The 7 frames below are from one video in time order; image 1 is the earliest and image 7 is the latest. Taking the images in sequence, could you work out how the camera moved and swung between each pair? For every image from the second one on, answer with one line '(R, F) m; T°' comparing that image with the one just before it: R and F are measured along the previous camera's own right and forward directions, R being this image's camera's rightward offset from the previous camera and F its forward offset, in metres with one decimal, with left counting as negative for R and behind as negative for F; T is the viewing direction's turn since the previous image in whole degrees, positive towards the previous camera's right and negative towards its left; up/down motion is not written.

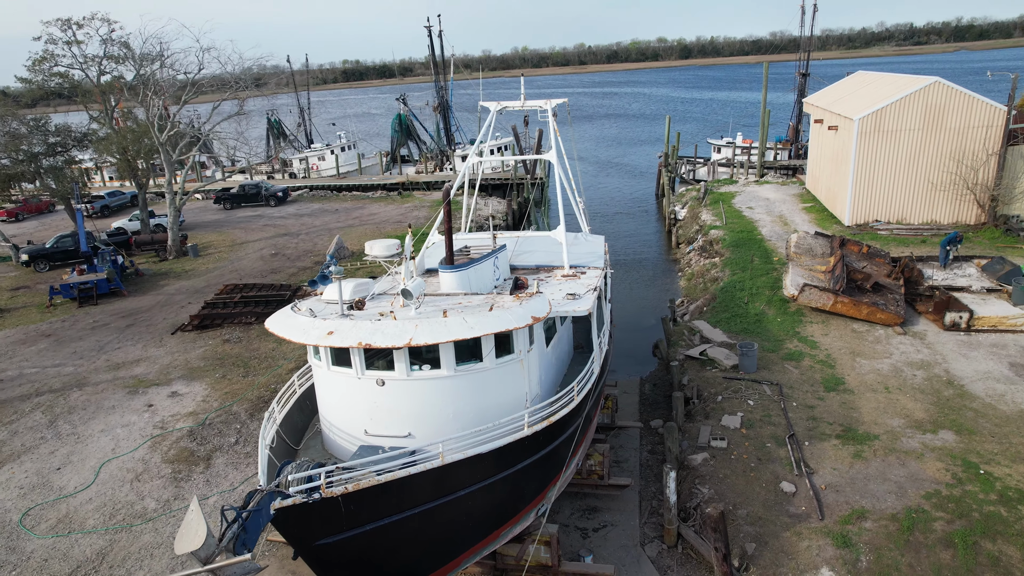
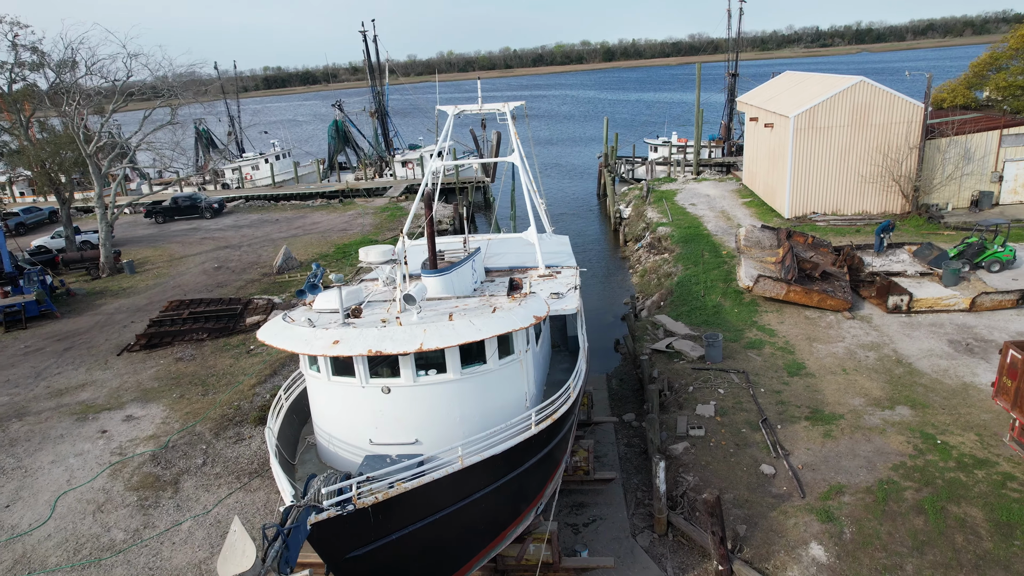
(-0.6, 0.0) m; +6°
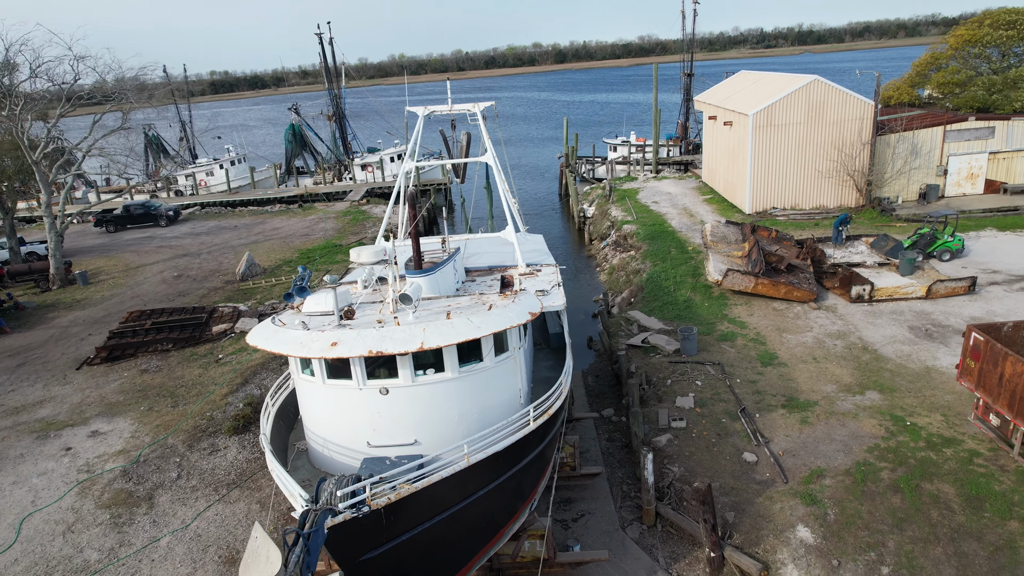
(-0.4, 0.0) m; +4°
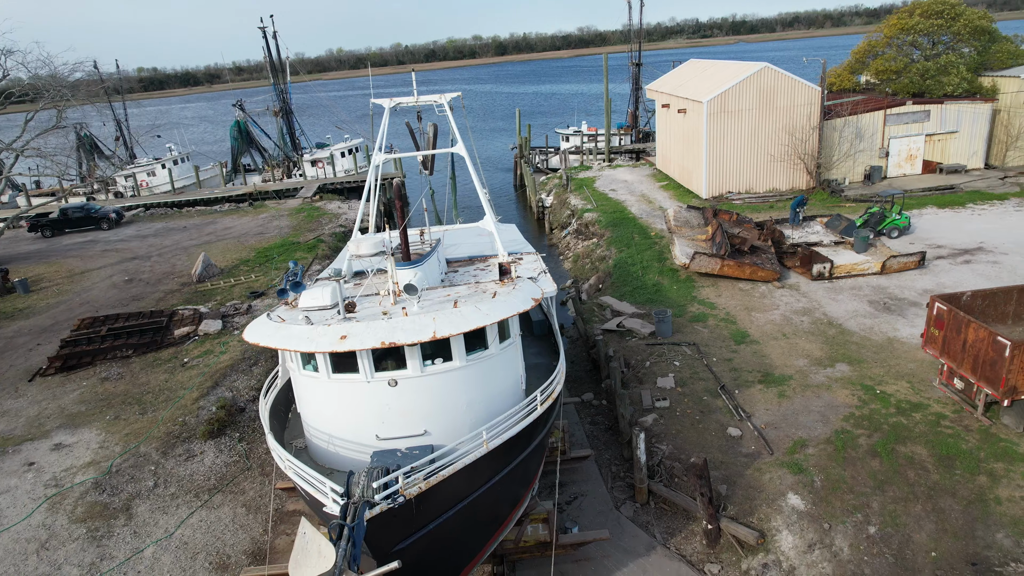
(-0.5, 0.0) m; +4°
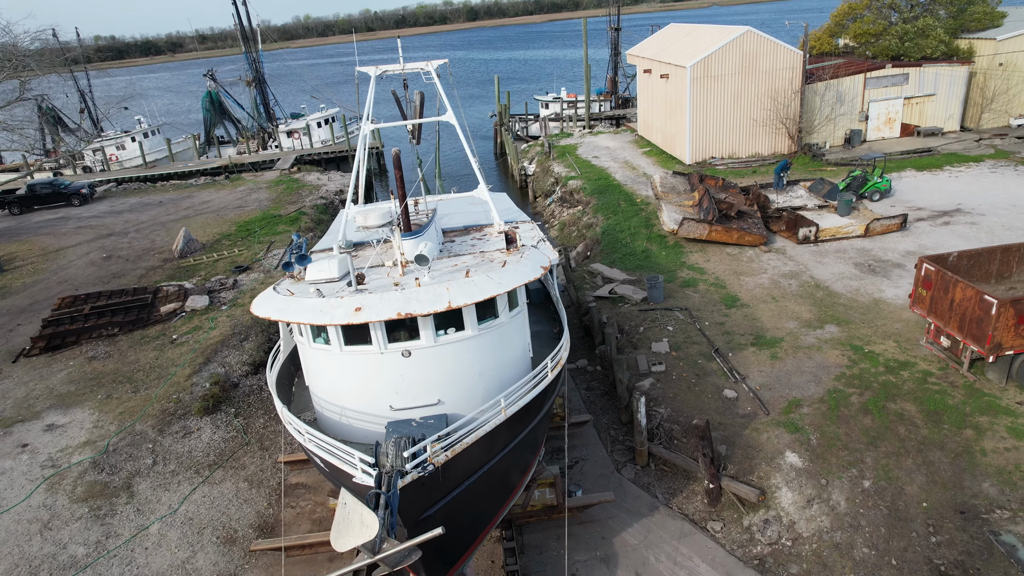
(-0.3, 0.0) m; +2°
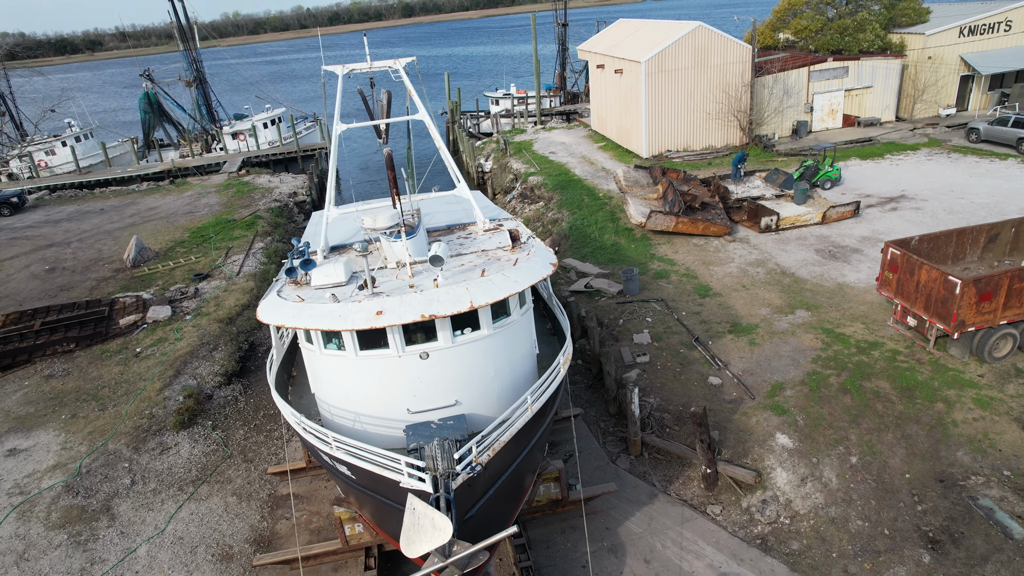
(-0.6, 0.0) m; +5°
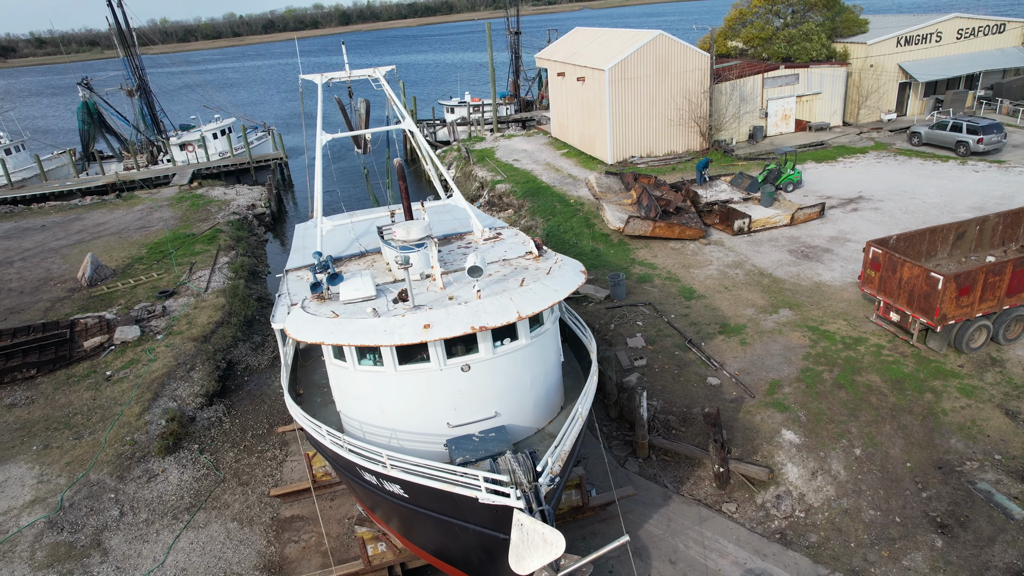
(-0.8, +0.1) m; +5°
